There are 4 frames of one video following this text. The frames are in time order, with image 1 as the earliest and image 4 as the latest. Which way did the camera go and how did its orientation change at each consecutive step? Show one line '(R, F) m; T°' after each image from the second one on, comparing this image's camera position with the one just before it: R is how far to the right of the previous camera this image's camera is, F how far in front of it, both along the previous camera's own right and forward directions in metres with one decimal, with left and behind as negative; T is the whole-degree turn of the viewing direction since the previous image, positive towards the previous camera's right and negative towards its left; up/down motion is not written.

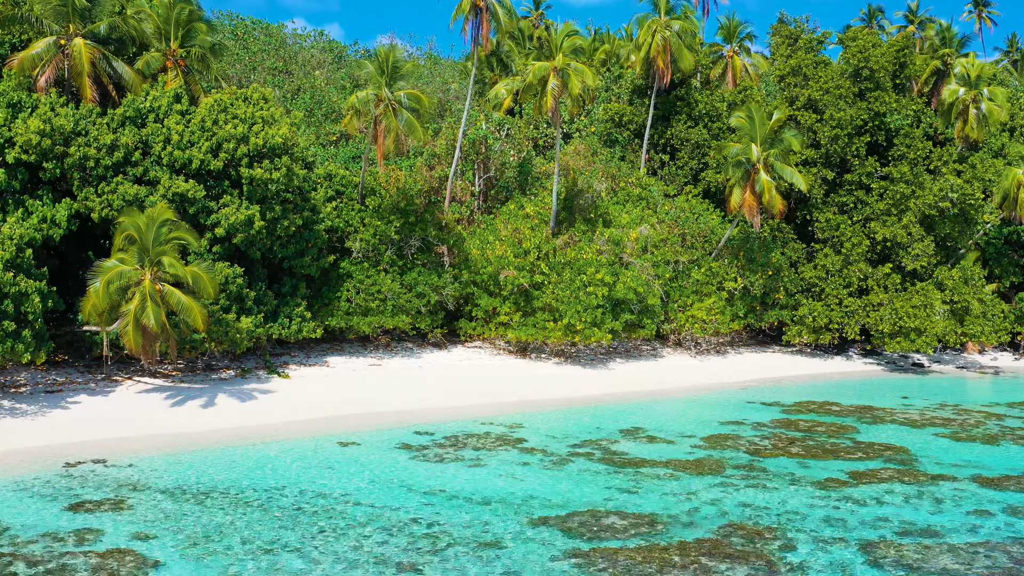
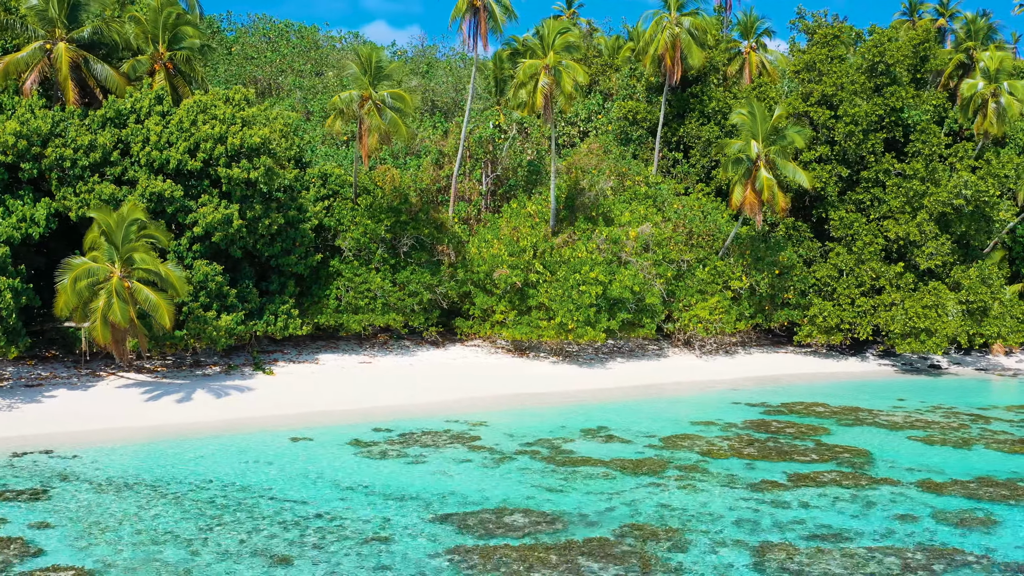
(+1.5, +0.1) m; -3°
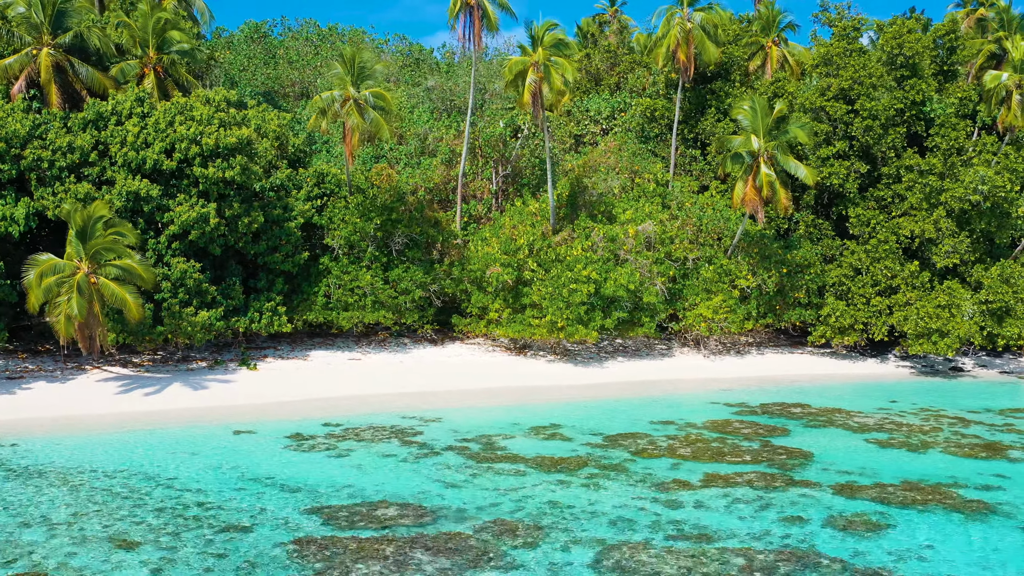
(+2.0, +0.1) m; -4°
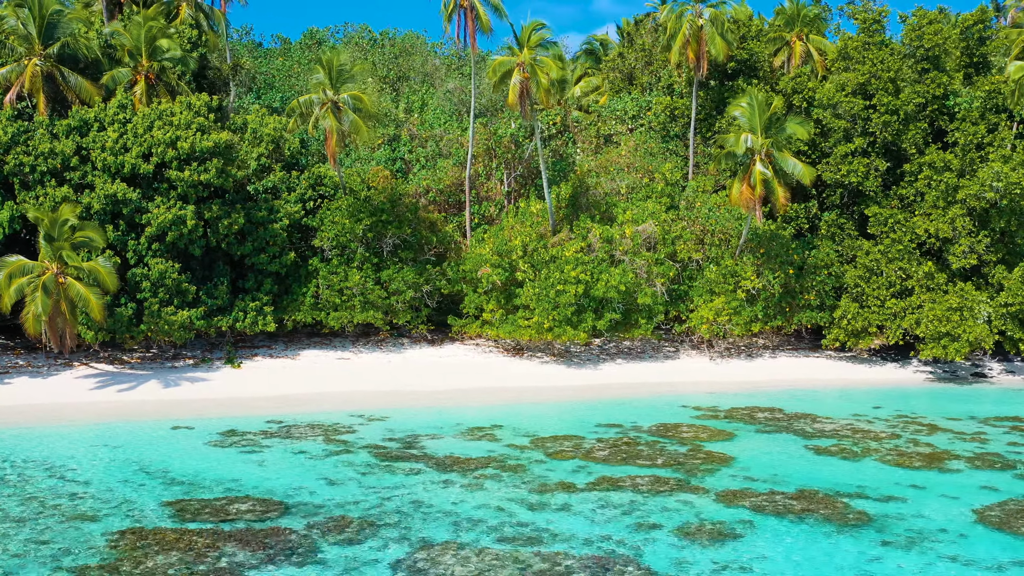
(+2.4, +0.1) m; -4°
